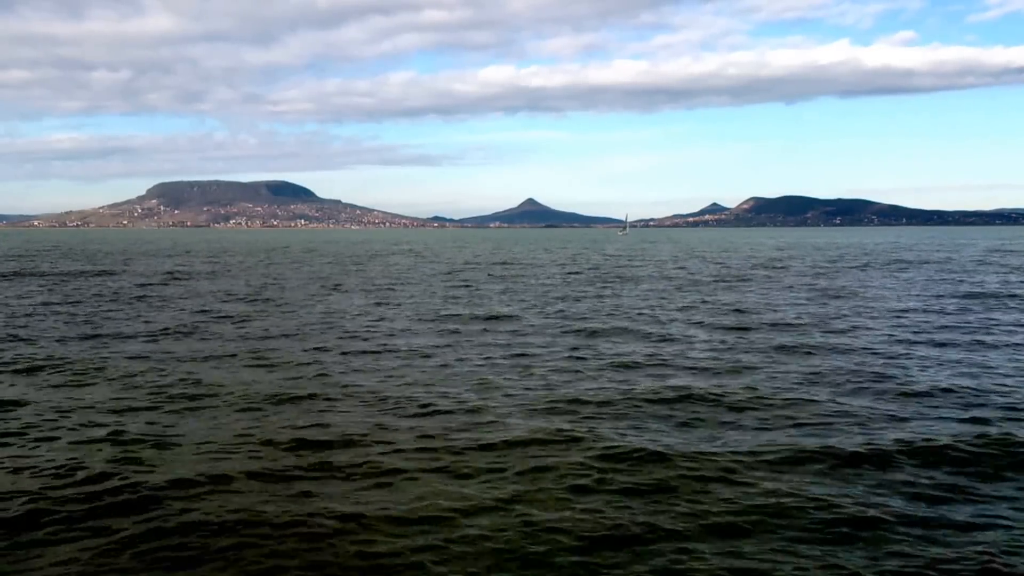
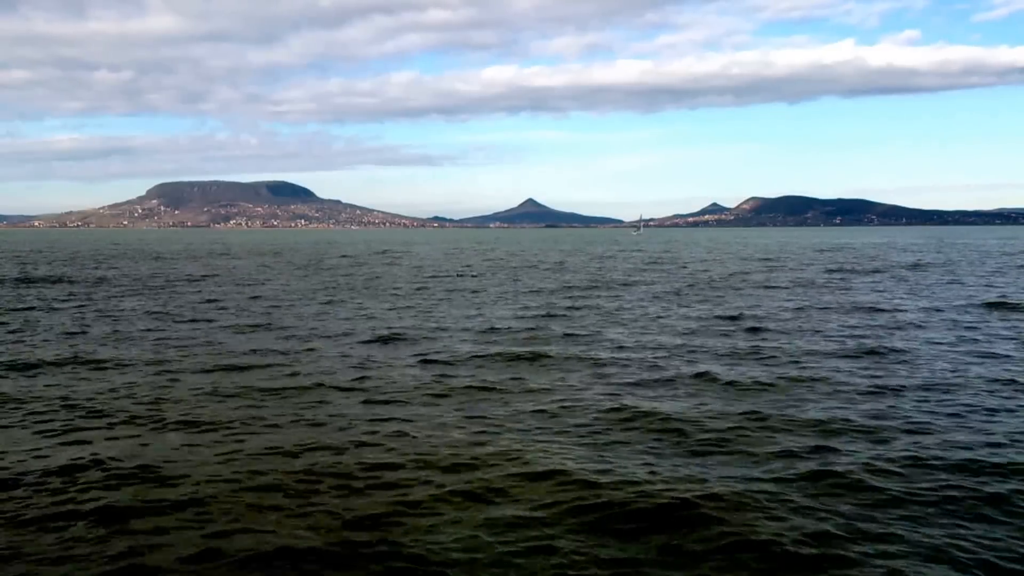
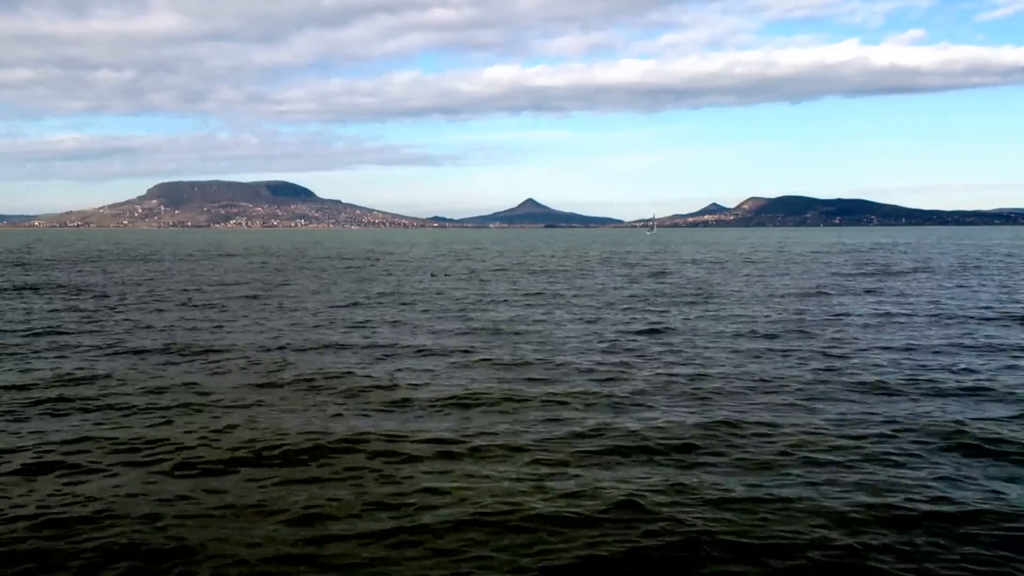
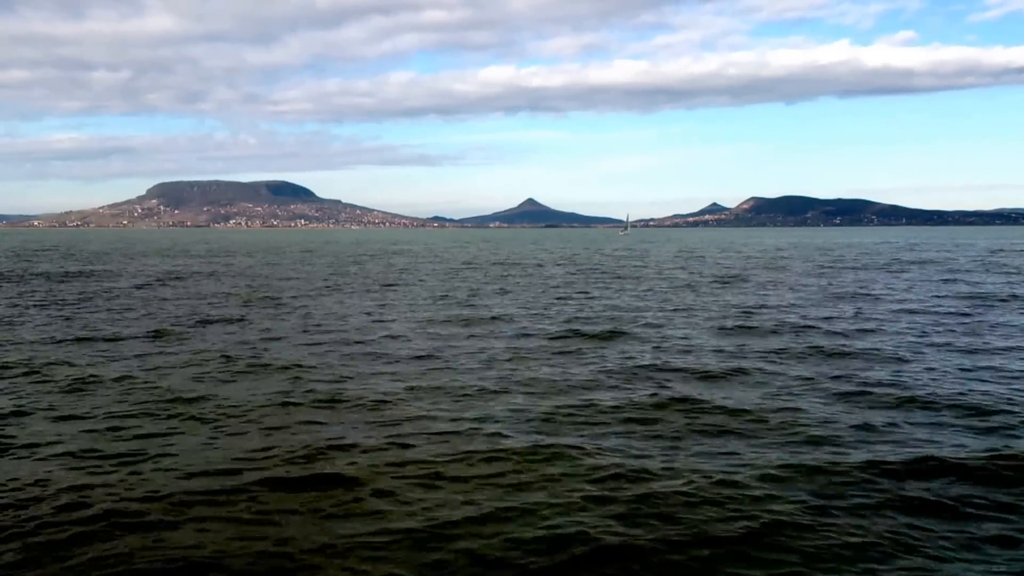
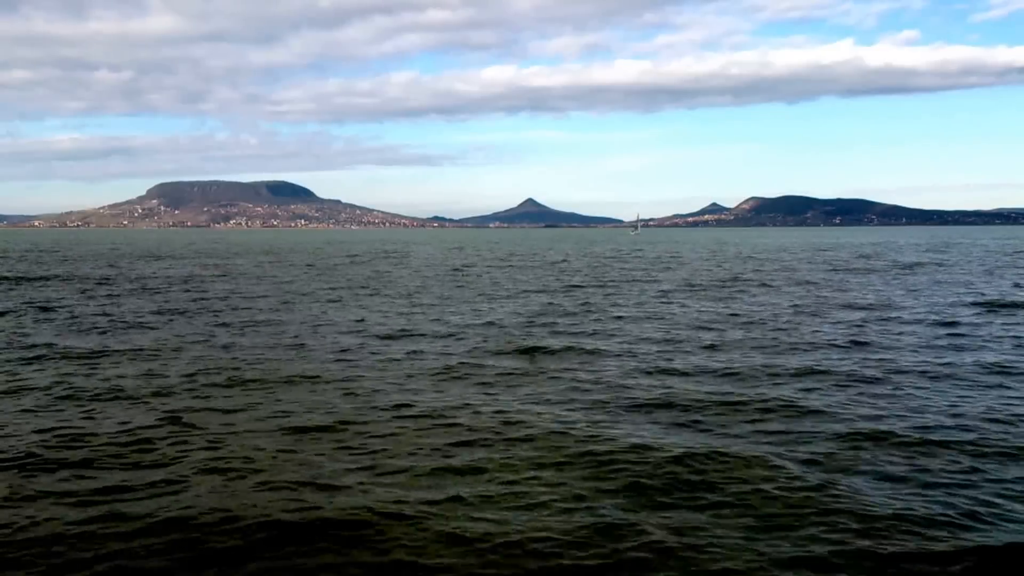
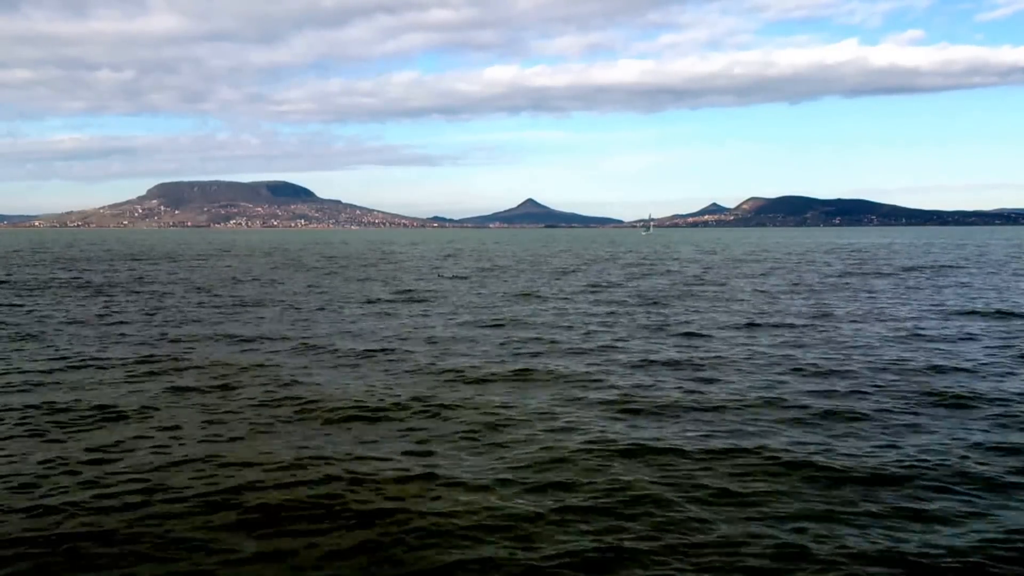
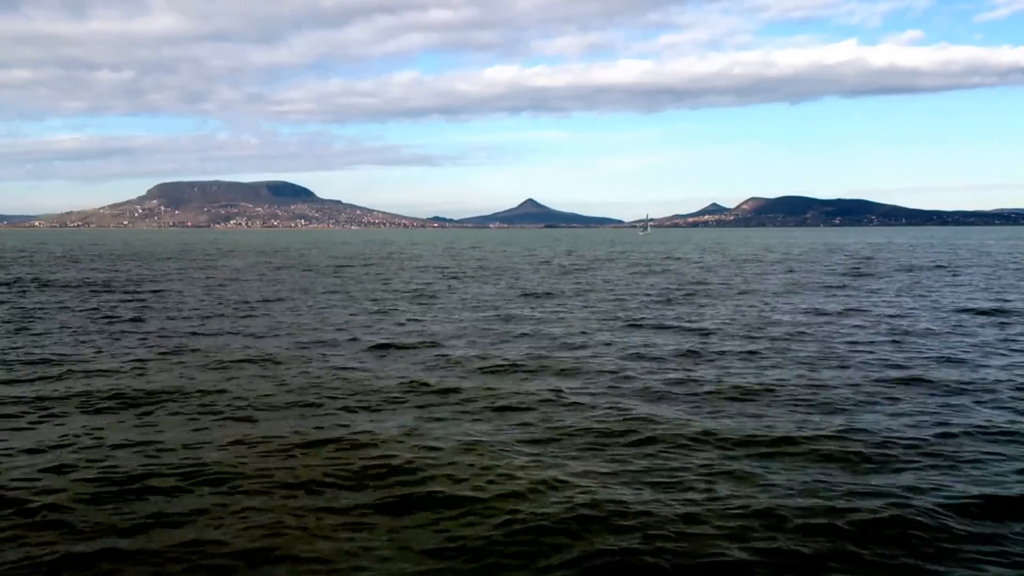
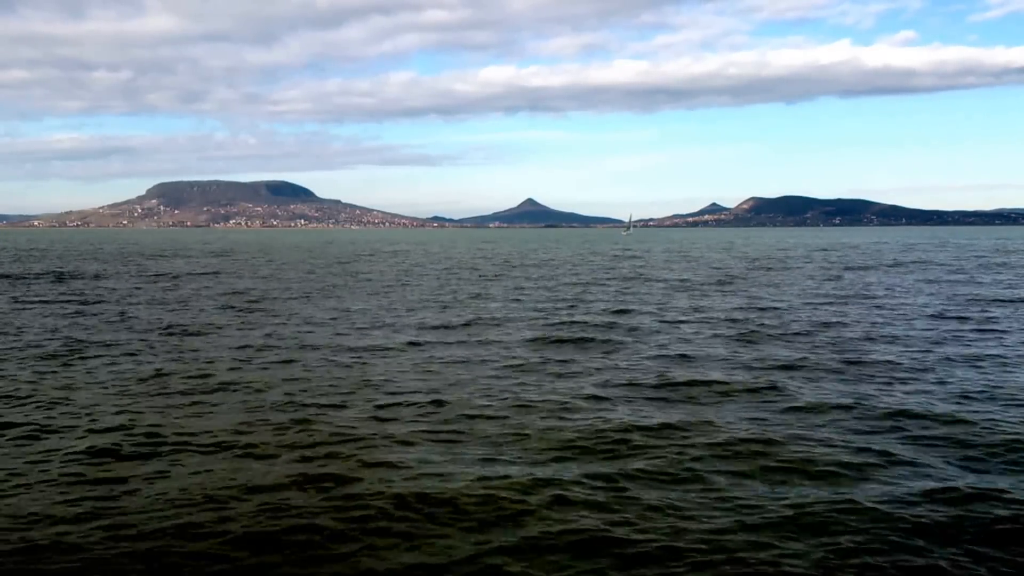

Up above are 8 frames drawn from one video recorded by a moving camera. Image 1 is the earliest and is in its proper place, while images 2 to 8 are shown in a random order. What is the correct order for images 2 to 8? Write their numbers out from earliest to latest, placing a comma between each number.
4, 8, 5, 2, 7, 6, 3
